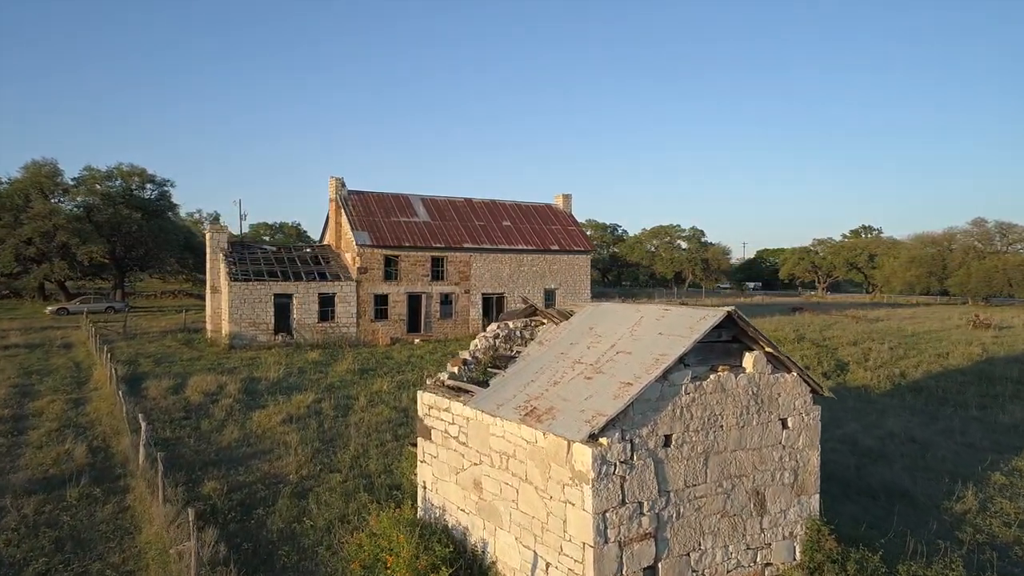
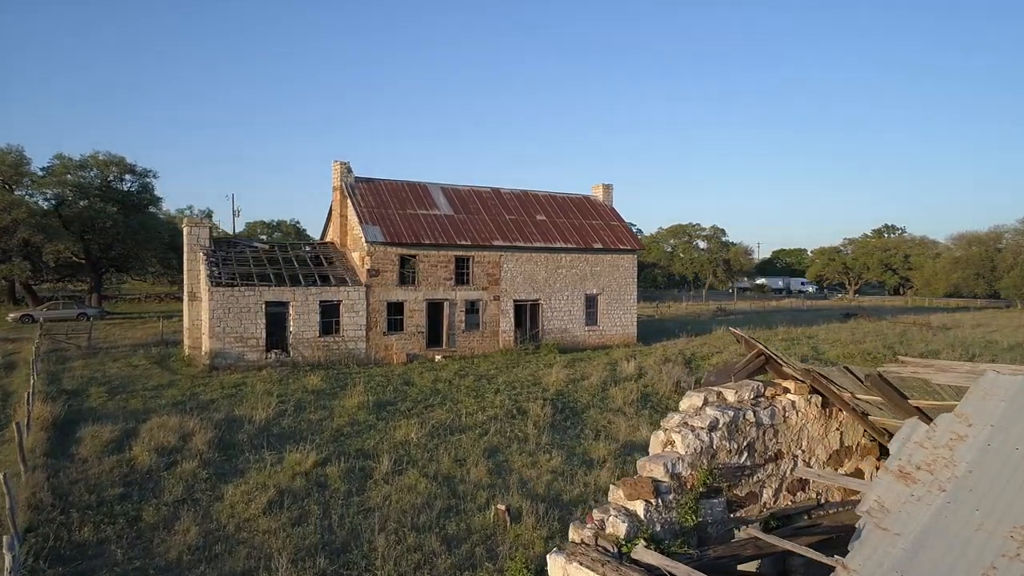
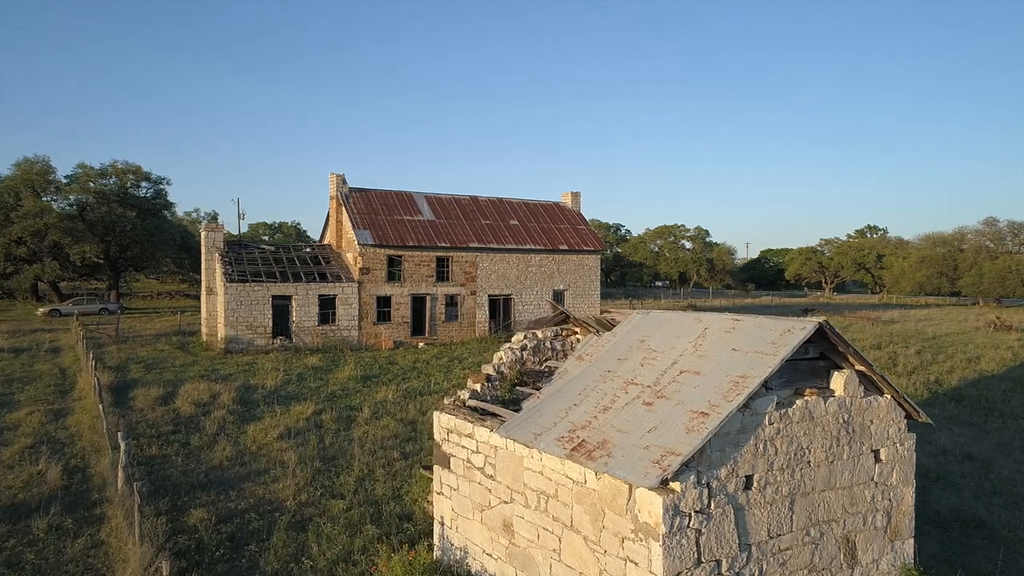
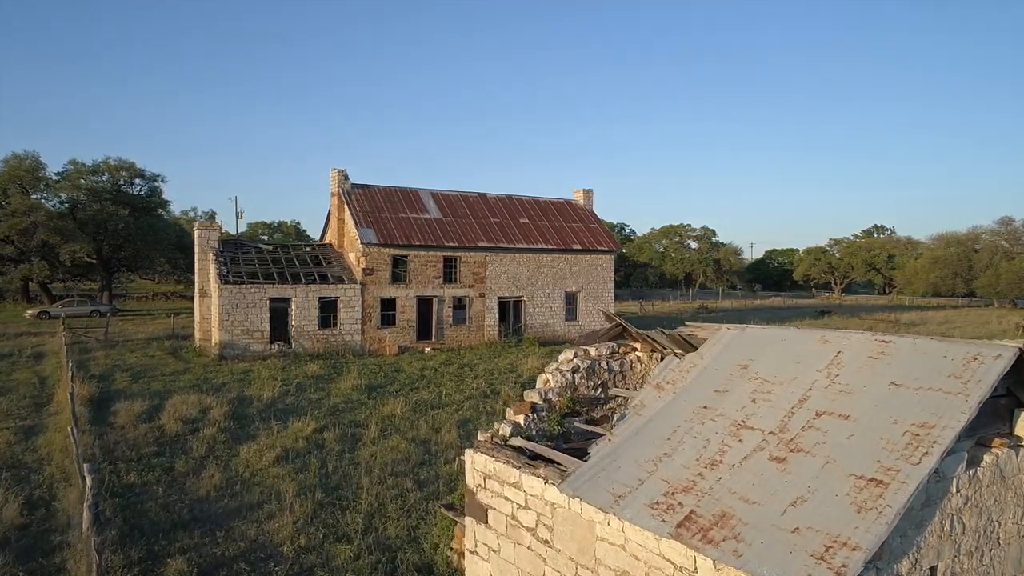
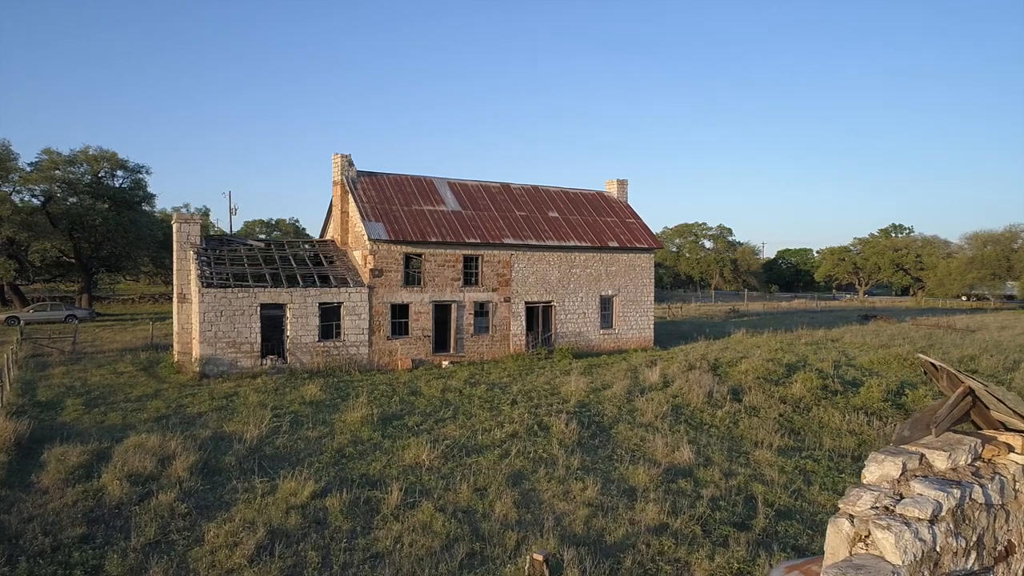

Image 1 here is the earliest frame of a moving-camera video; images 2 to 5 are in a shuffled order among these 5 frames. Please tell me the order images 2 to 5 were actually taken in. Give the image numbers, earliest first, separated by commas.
3, 4, 2, 5
